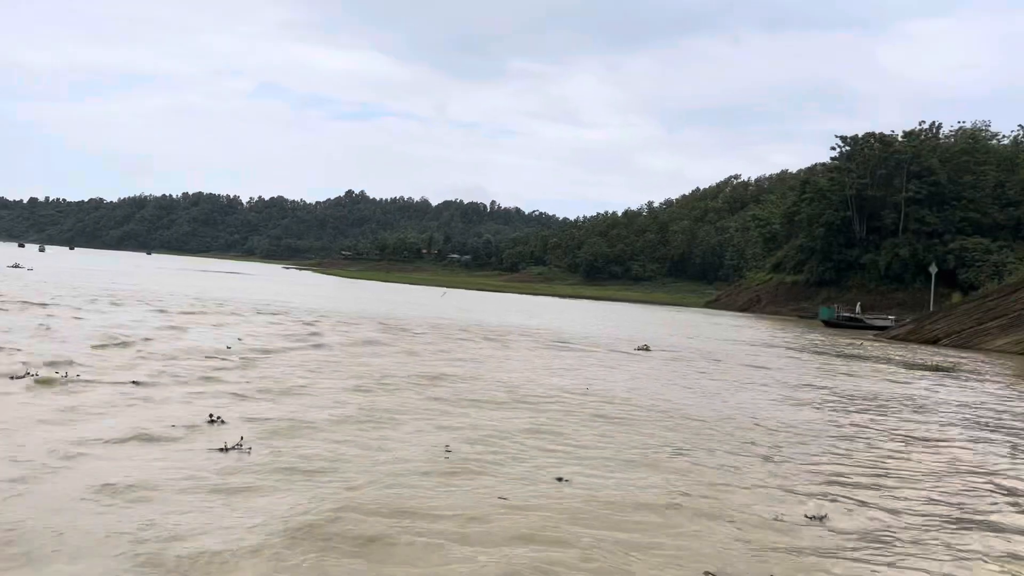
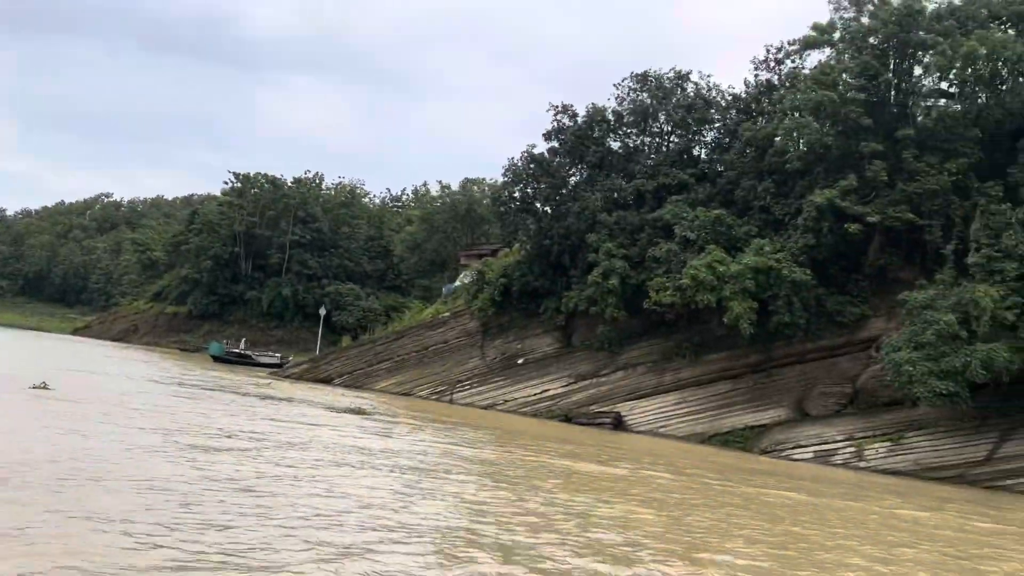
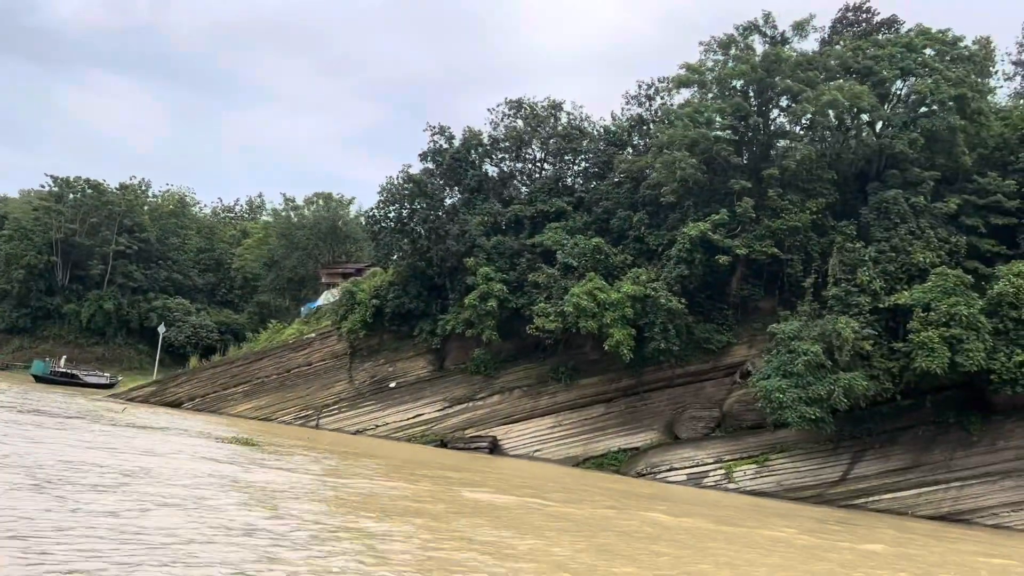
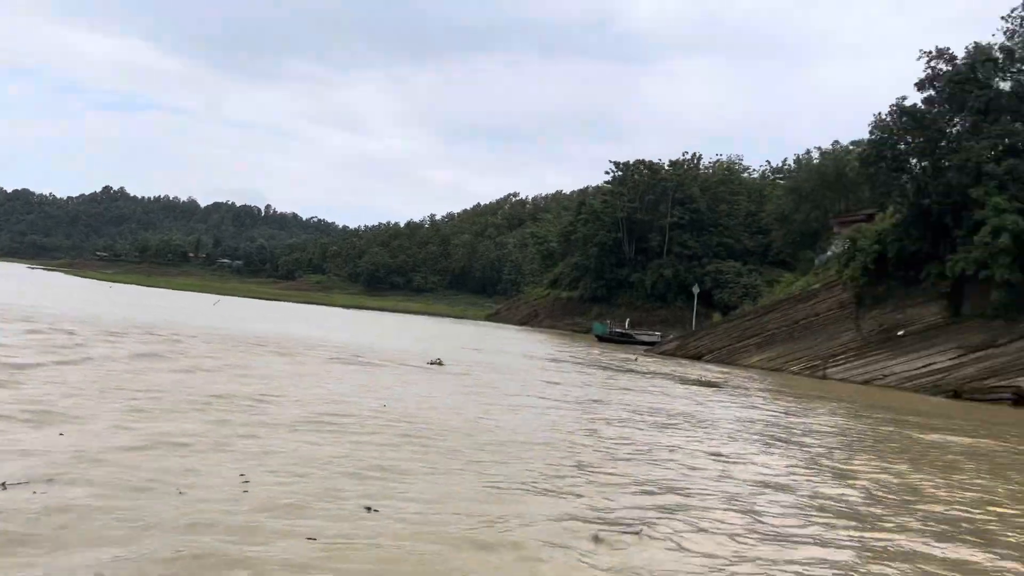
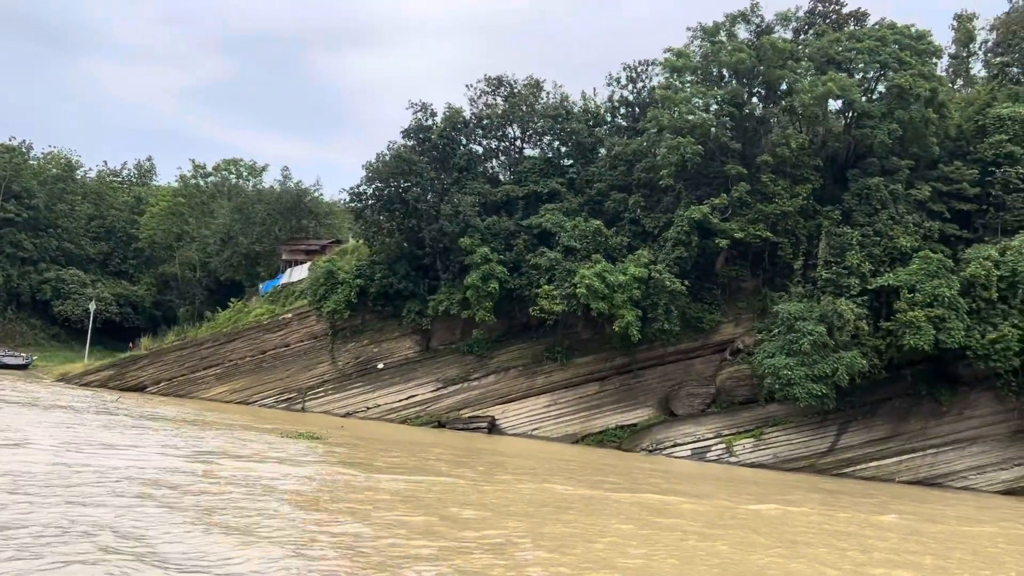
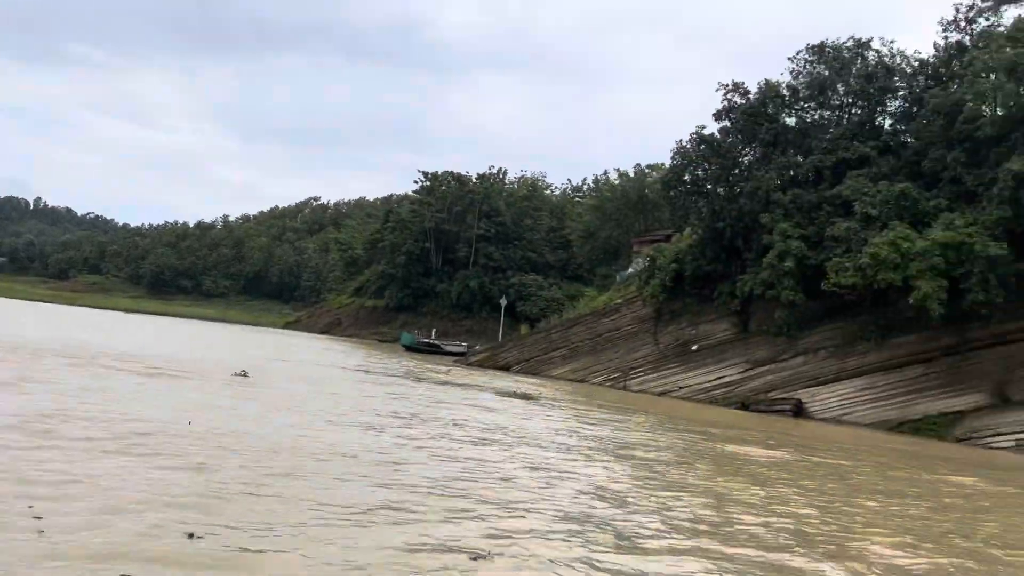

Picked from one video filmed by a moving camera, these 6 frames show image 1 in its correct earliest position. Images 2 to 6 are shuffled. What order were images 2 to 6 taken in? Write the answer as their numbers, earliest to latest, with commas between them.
4, 6, 2, 3, 5
